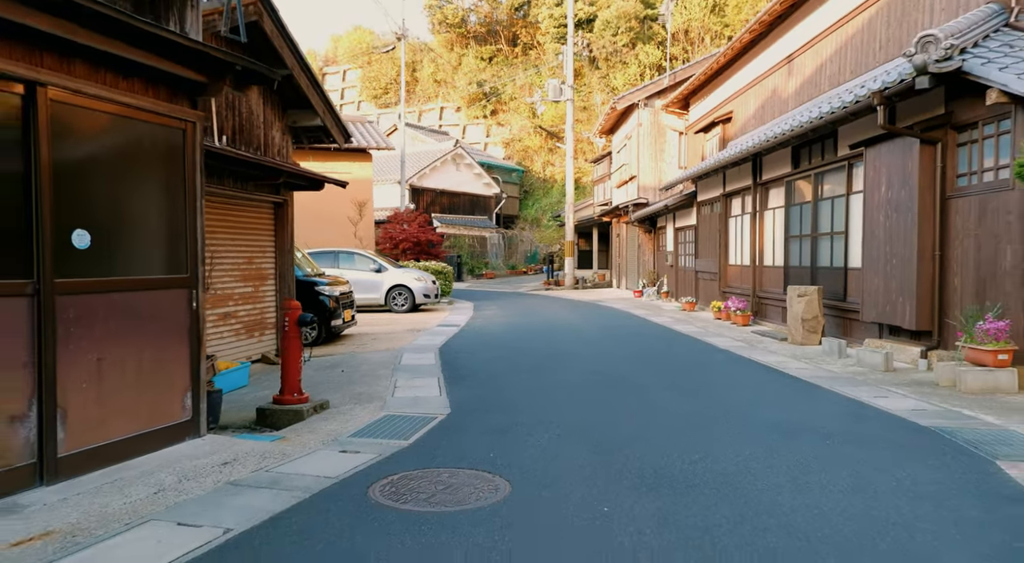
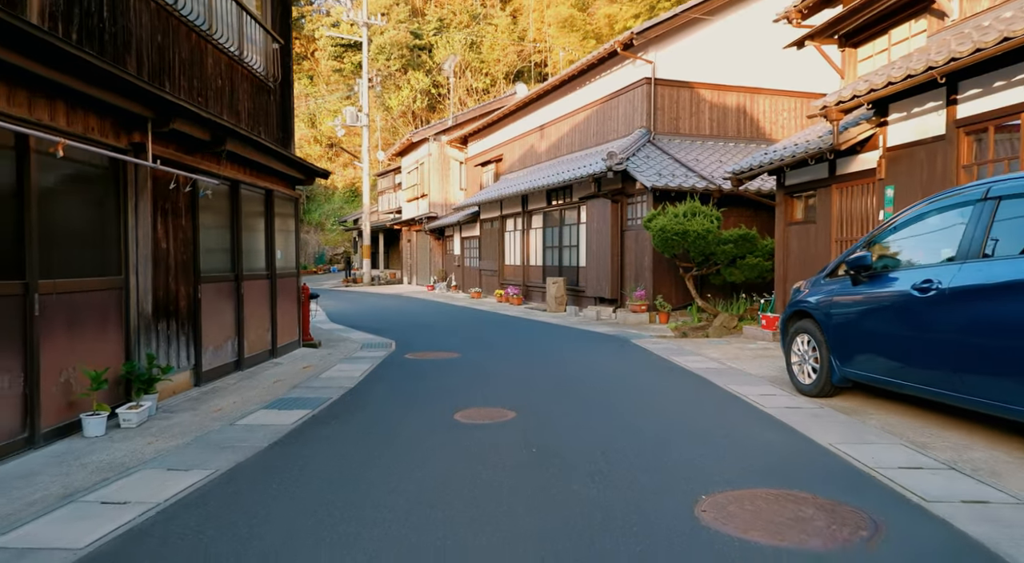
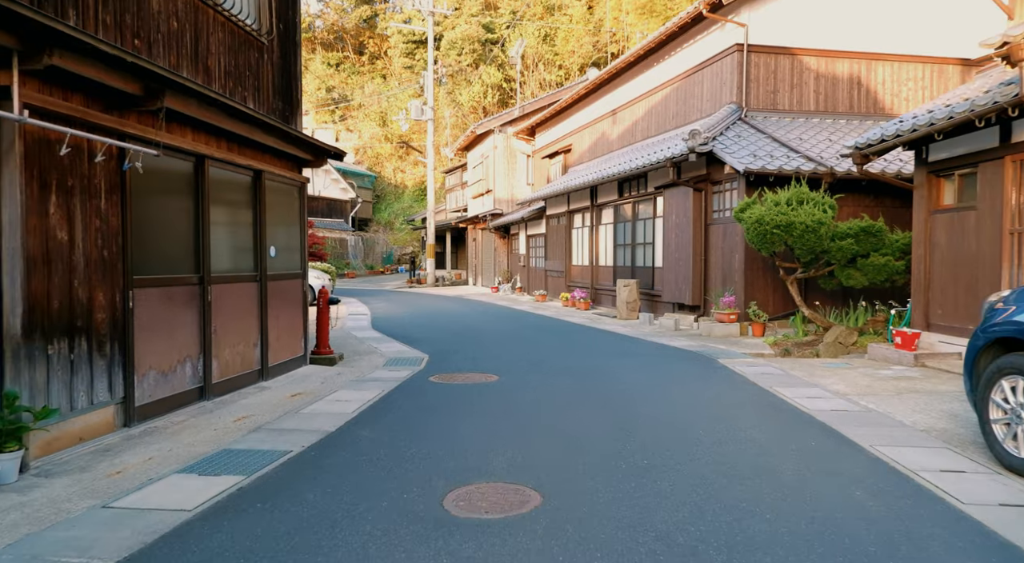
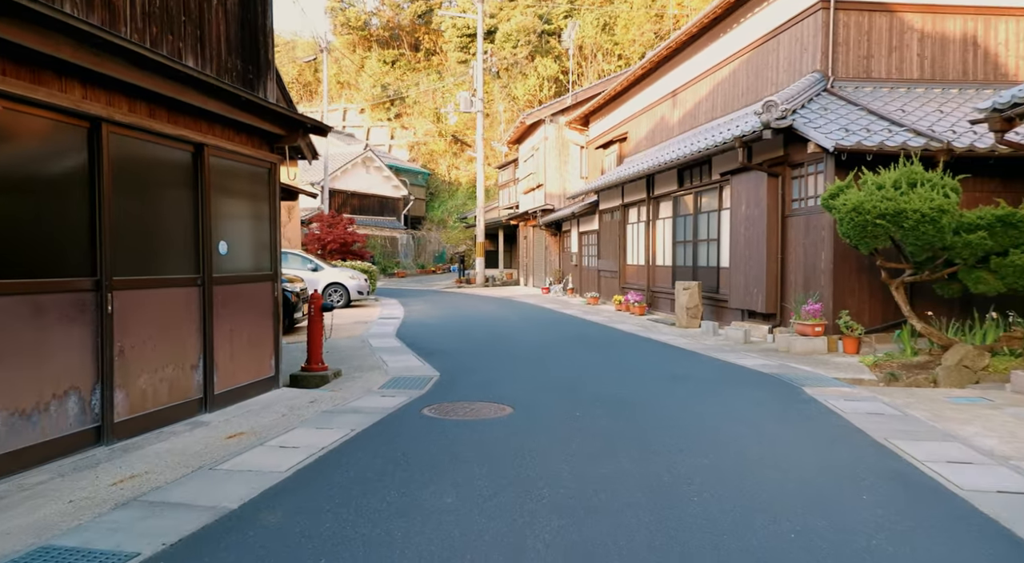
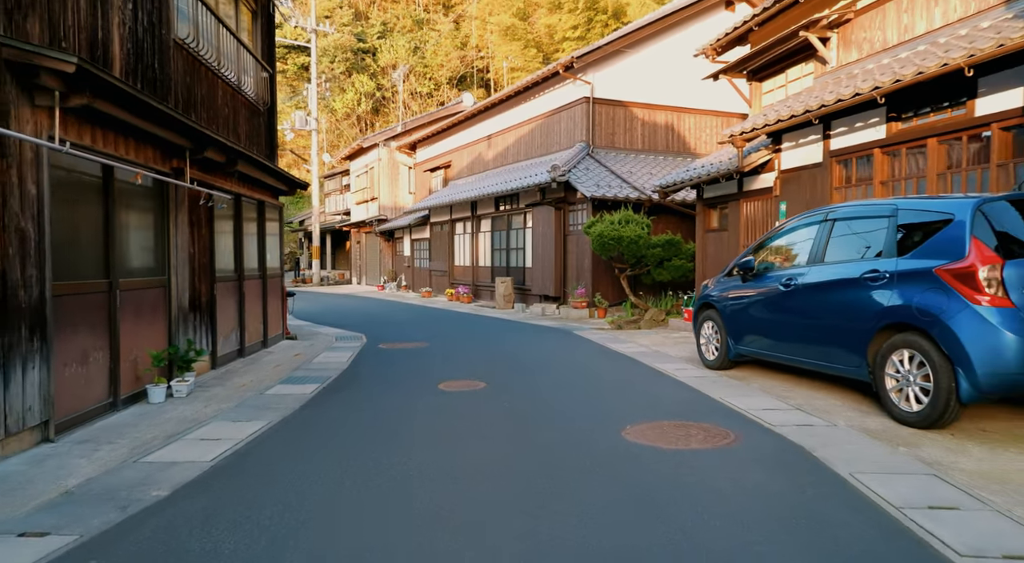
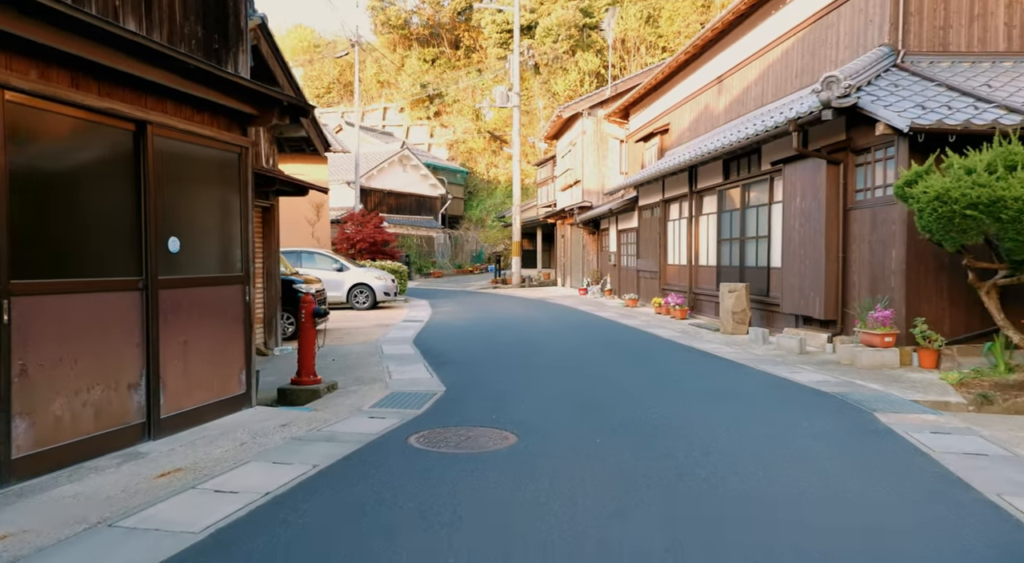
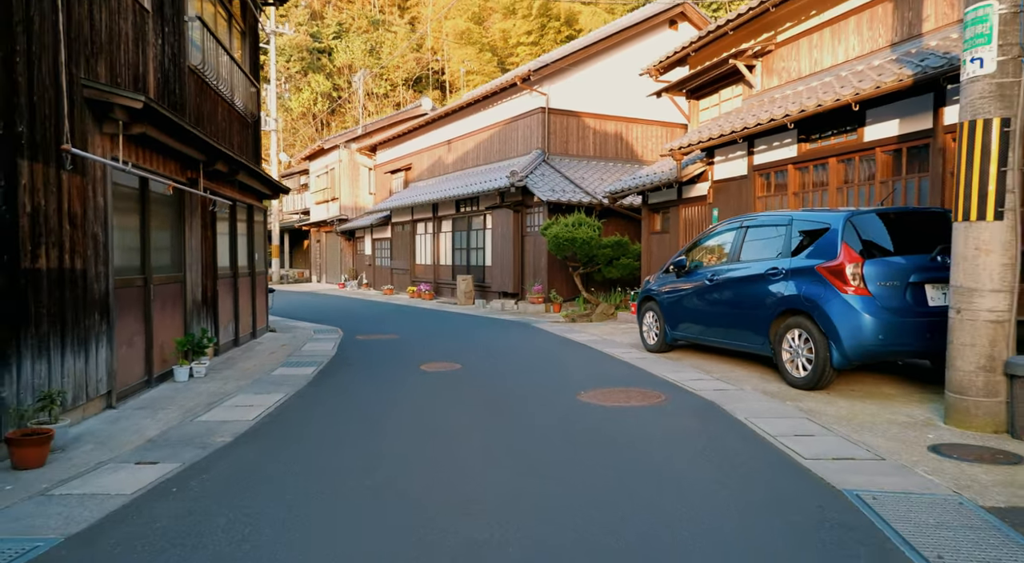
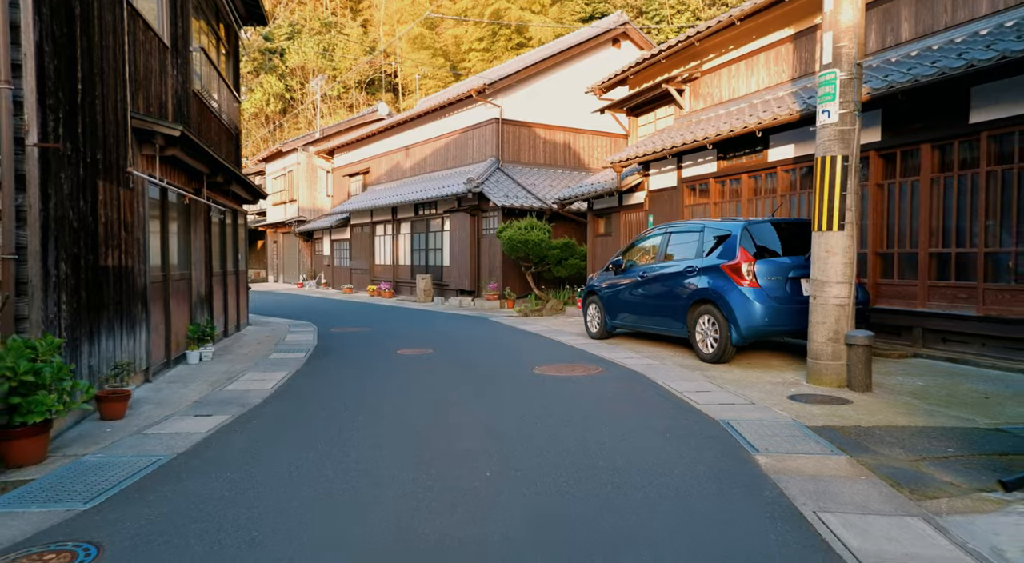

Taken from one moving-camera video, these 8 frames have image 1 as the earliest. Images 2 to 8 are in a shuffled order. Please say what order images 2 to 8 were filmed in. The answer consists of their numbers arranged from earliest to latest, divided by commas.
6, 4, 3, 2, 5, 7, 8
